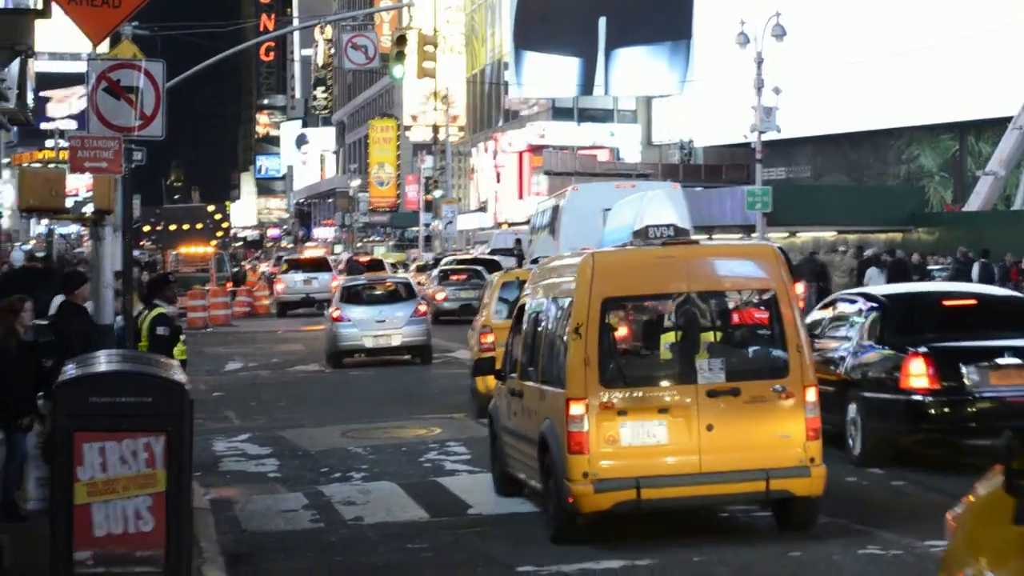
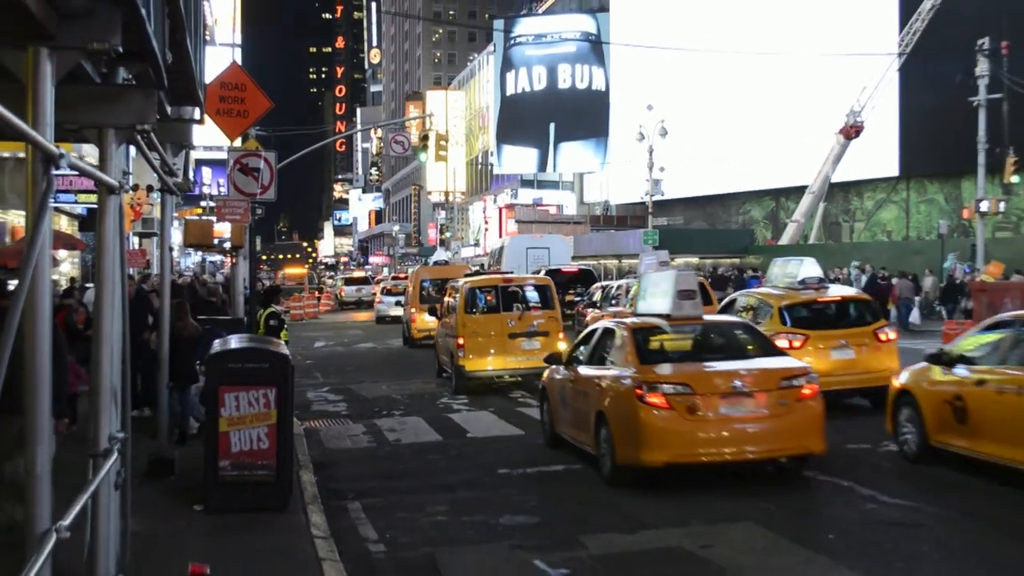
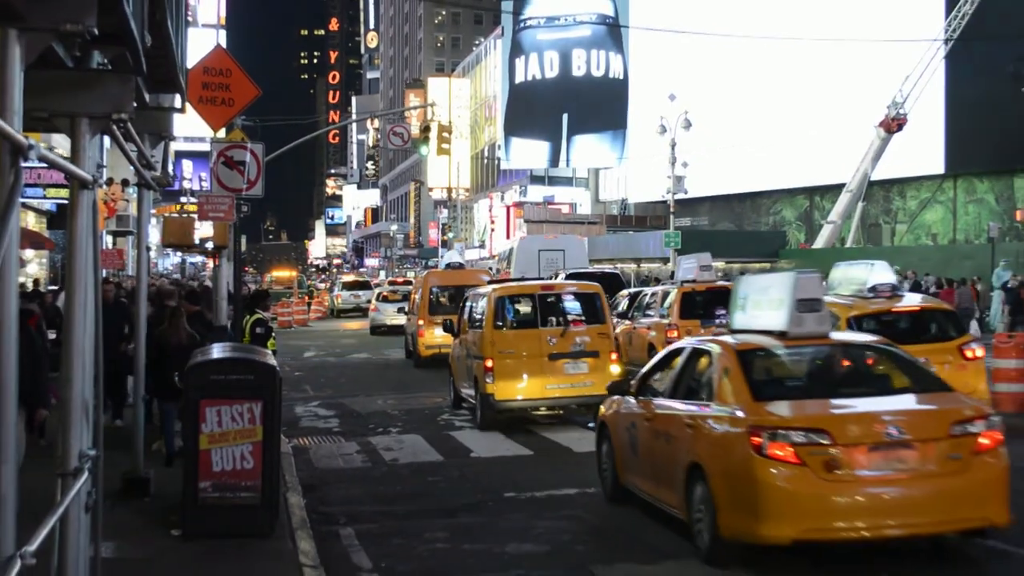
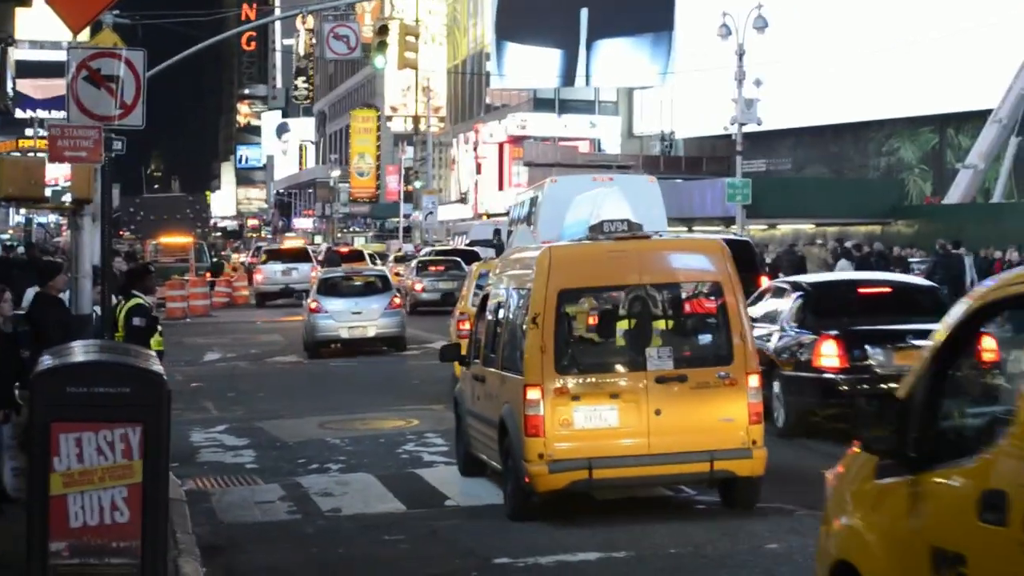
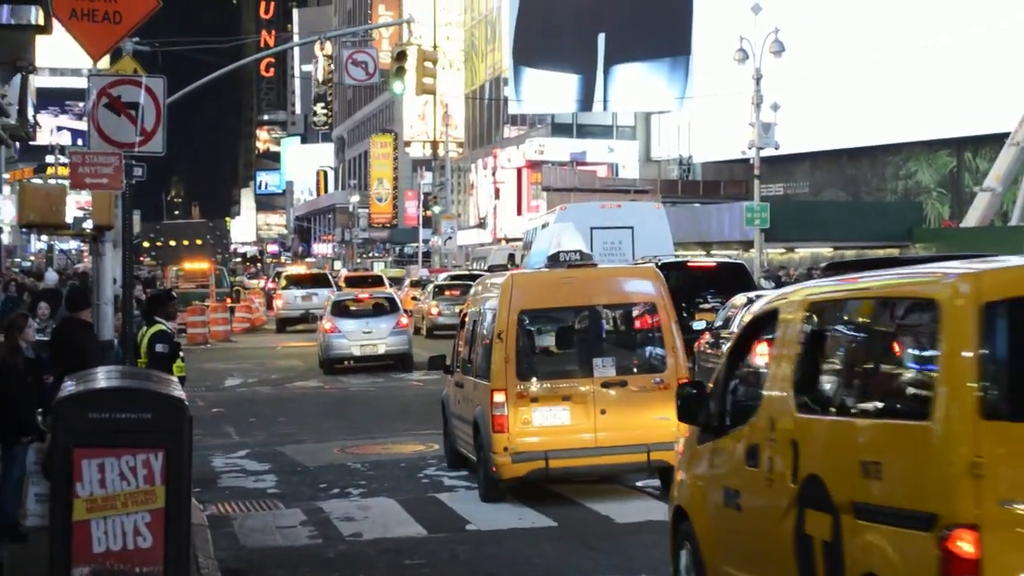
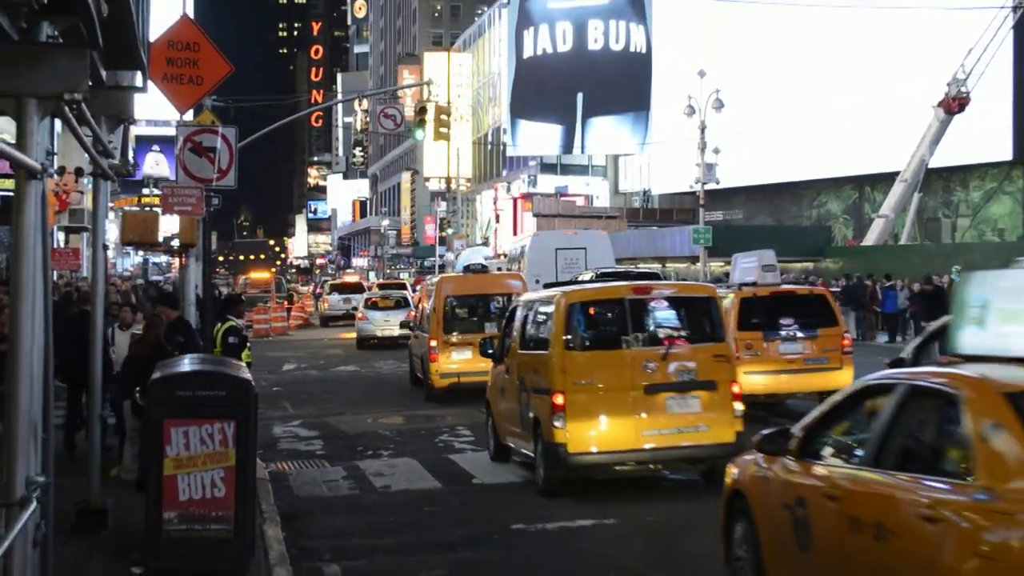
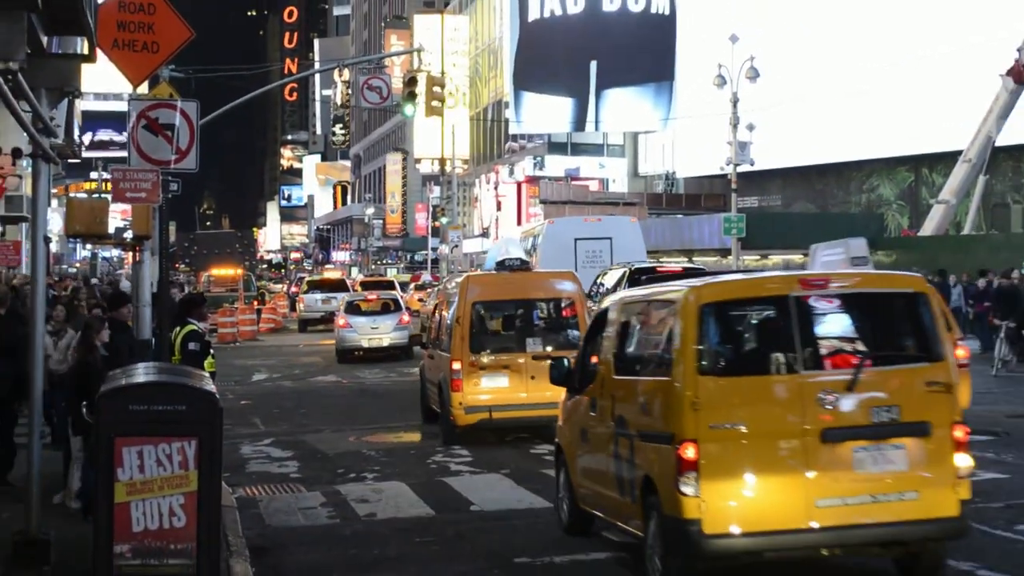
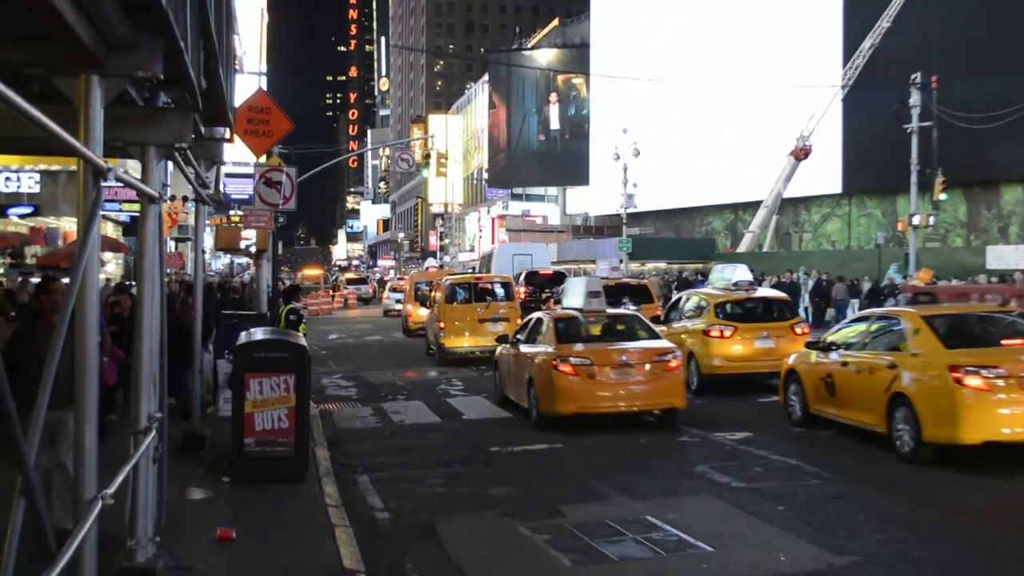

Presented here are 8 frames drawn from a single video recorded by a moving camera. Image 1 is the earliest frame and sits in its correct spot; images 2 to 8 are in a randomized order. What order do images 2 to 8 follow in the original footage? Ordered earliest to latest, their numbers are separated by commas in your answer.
4, 5, 7, 6, 3, 2, 8
